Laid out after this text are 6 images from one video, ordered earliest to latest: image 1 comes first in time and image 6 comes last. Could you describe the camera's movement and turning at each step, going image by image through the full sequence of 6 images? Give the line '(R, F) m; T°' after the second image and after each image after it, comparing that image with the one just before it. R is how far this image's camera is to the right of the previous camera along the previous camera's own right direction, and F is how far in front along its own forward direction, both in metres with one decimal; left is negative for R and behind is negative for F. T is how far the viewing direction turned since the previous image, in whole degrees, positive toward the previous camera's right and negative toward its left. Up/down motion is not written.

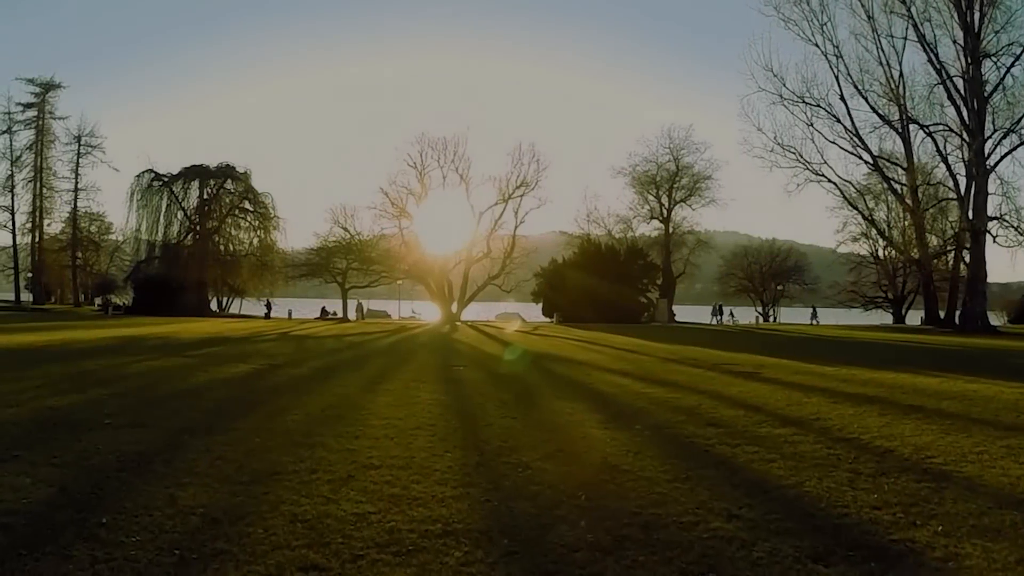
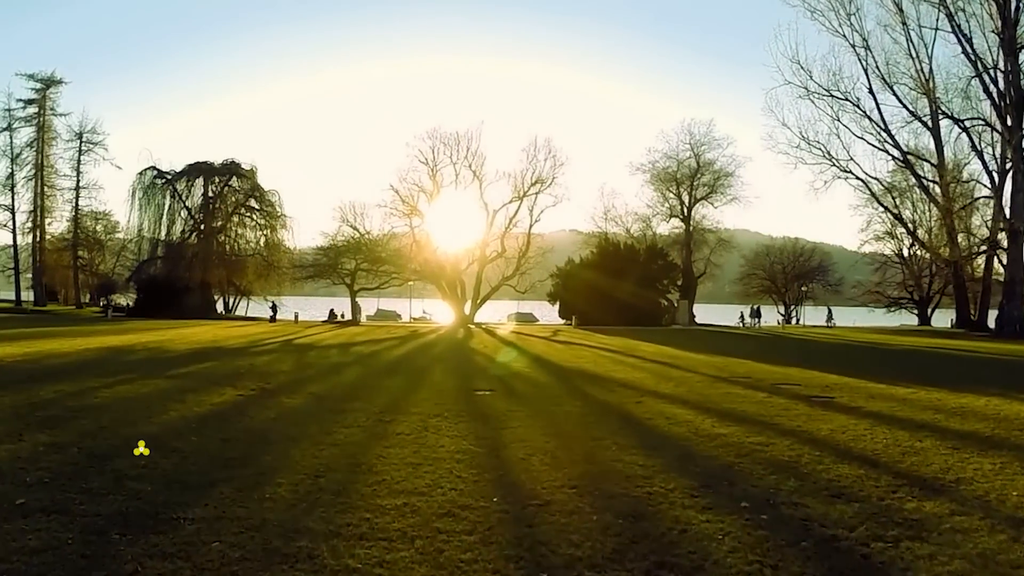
(-0.4, +2.0) m; -1°
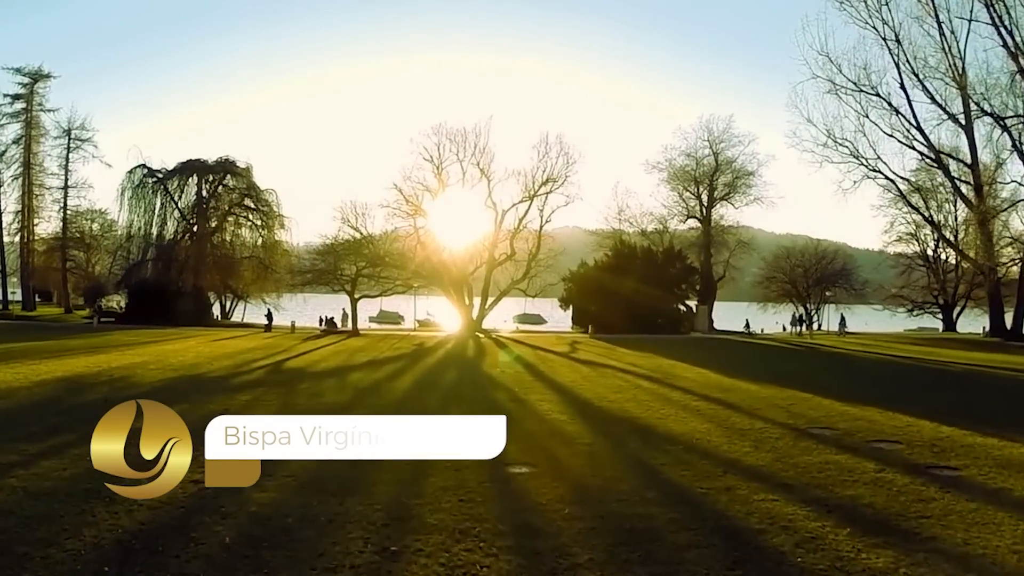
(-0.4, +2.6) m; 0°
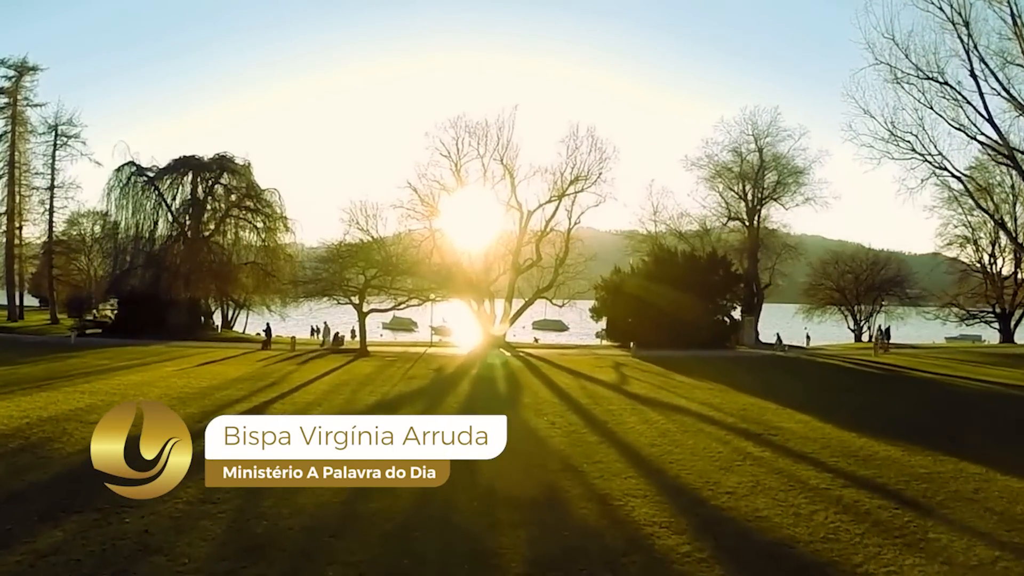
(-0.8, +4.6) m; -1°
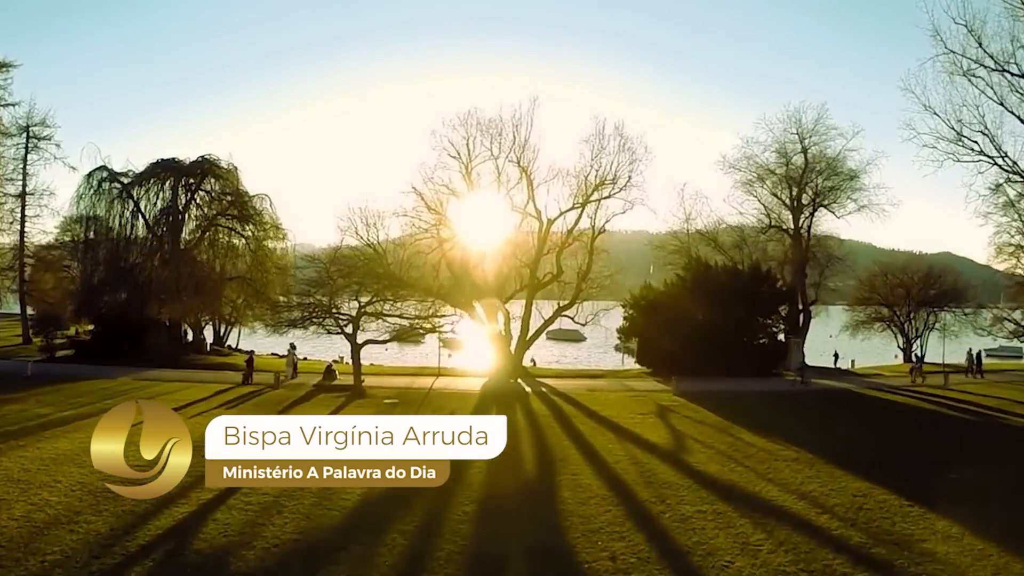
(-0.4, +4.7) m; -1°
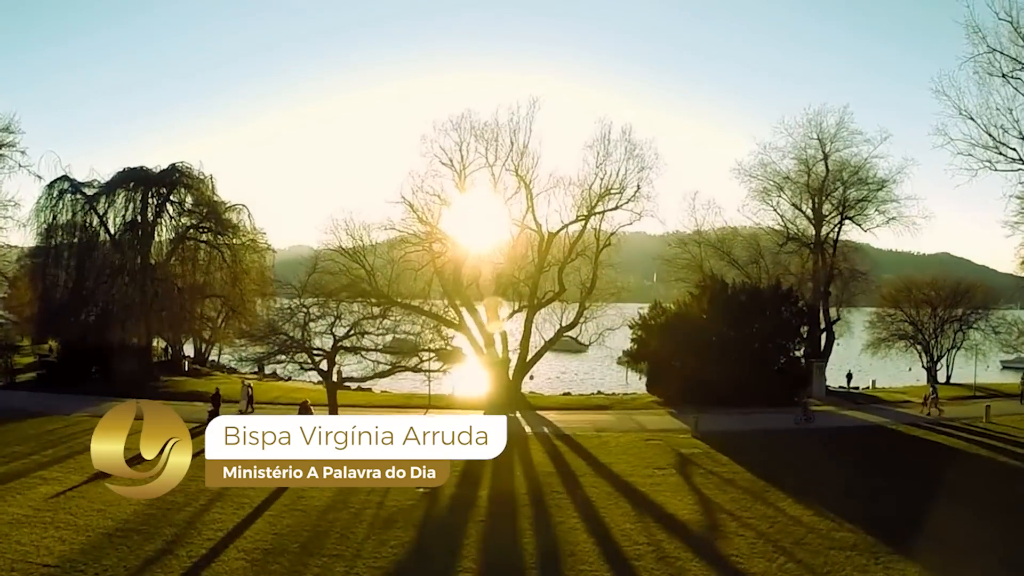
(0.0, +3.1) m; 0°
